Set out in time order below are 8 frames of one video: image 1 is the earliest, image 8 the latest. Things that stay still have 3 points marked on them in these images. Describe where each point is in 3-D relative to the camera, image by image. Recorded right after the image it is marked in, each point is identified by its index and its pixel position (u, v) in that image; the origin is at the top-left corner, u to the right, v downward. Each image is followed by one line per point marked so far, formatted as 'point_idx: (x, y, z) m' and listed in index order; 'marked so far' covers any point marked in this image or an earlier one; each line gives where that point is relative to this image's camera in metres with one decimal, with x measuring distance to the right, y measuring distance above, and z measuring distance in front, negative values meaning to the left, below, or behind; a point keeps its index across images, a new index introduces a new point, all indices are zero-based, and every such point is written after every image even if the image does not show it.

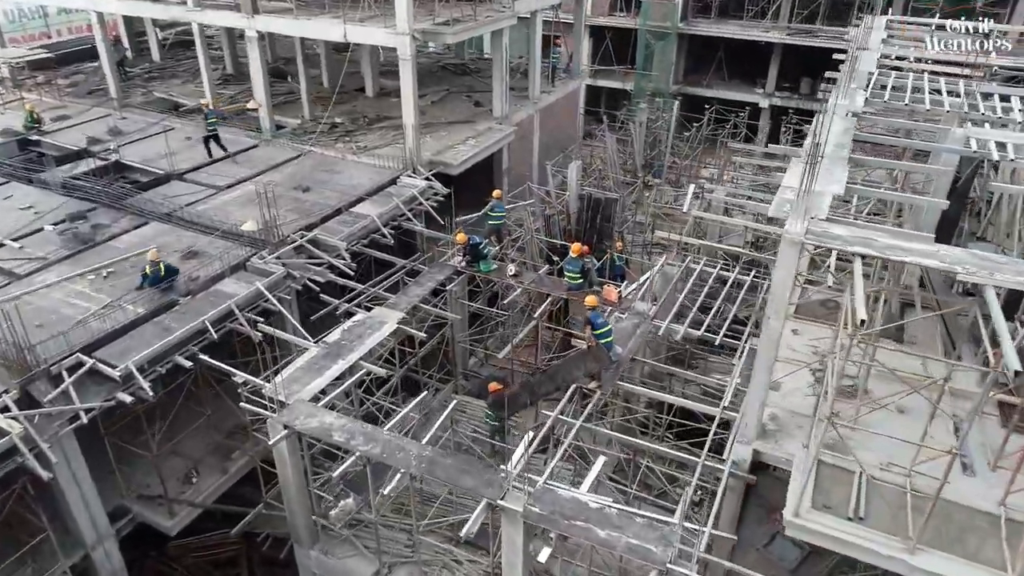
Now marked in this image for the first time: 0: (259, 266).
0: (-5.4, +0.5, +14.8) m
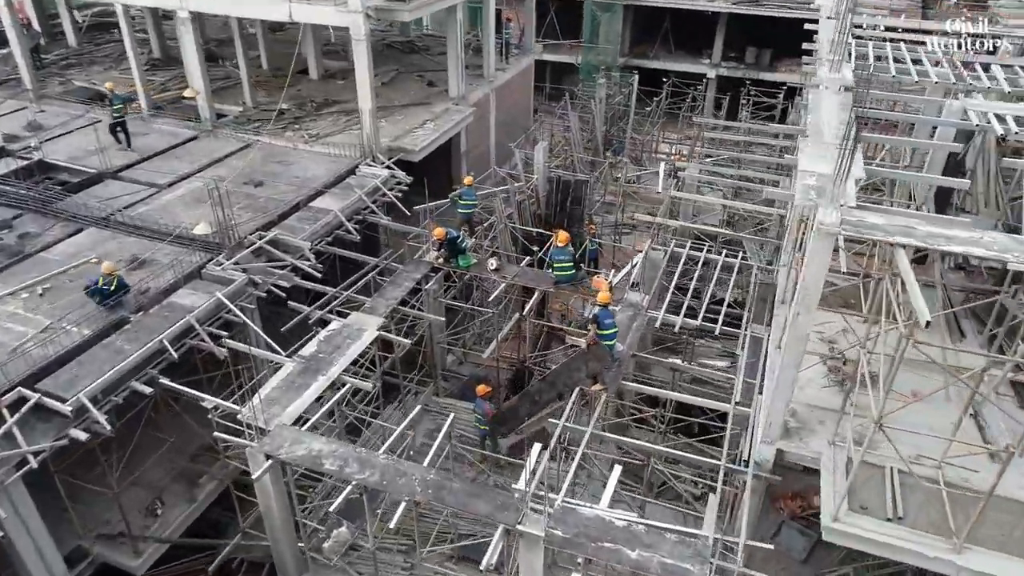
0: (-5.7, +0.3, +13.5) m
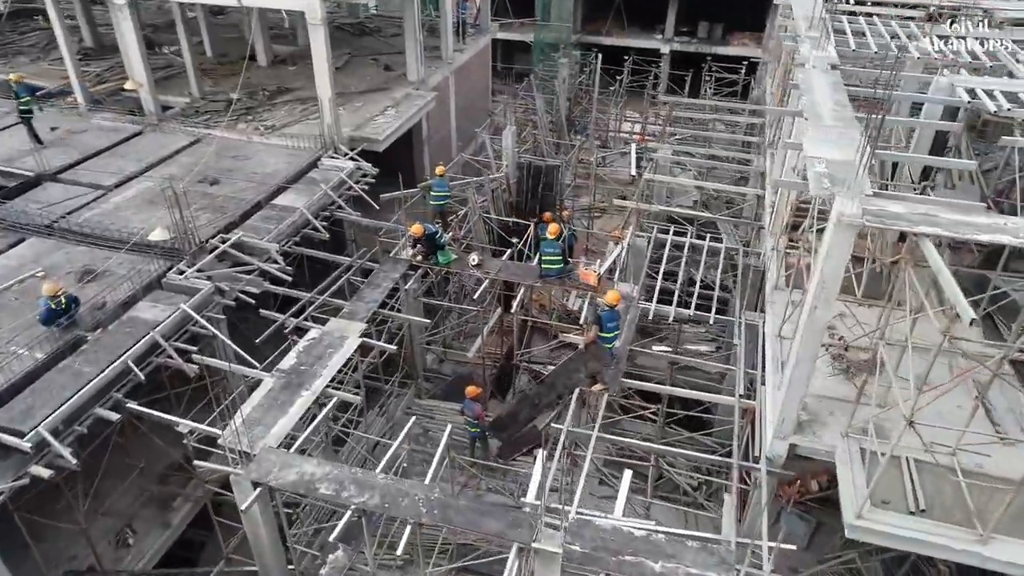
0: (-6.0, +0.1, +12.5) m
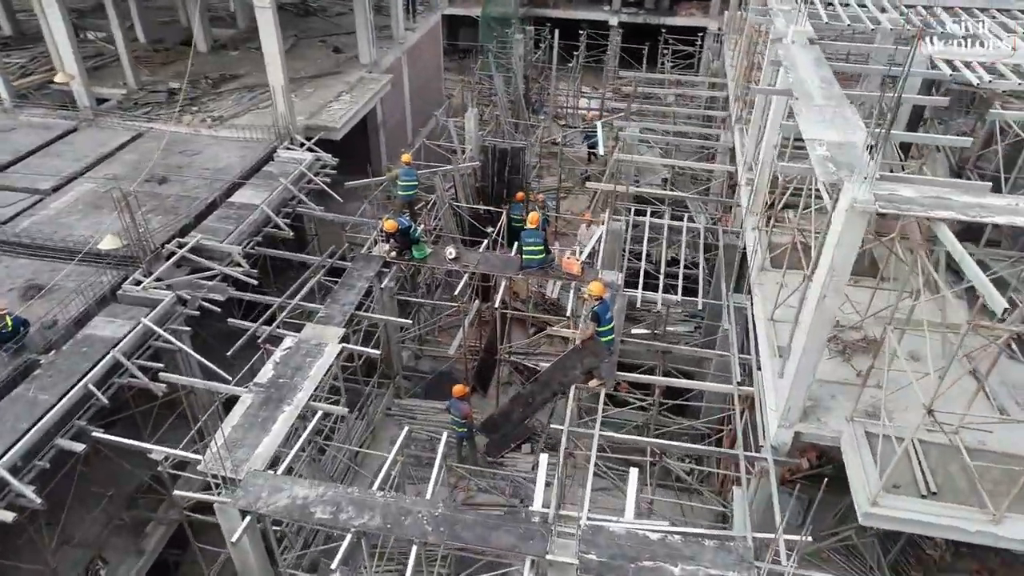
0: (-6.3, -0.1, +11.6) m
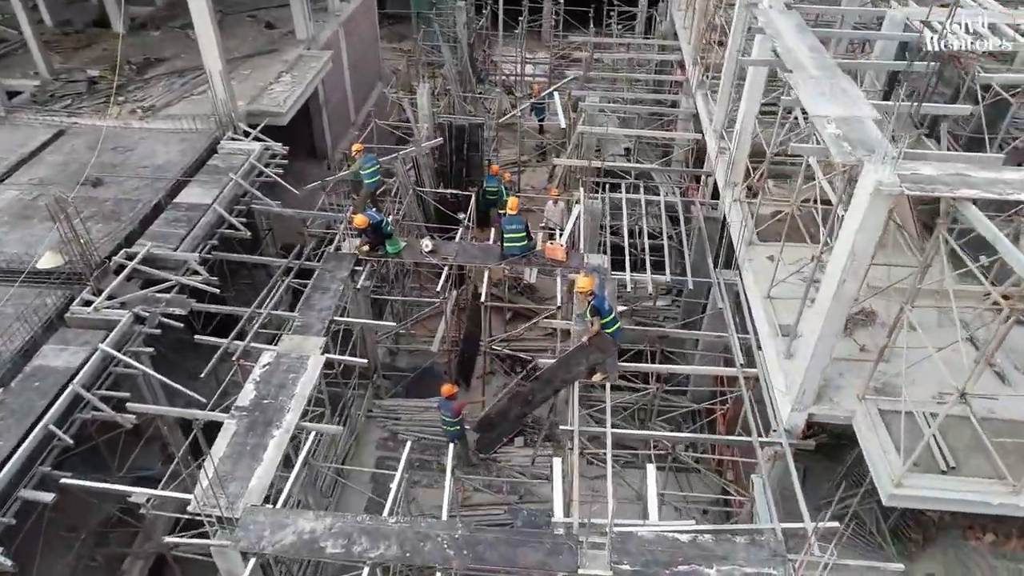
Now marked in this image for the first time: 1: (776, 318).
0: (-6.5, -0.4, +10.5) m
1: (+3.9, -0.4, +10.3) m
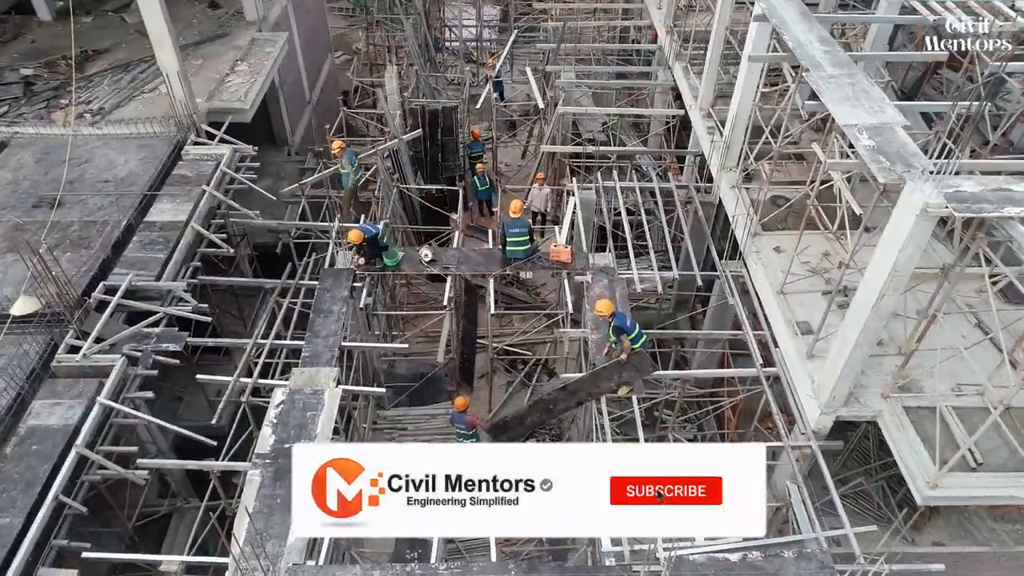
0: (-6.2, -1.1, +9.8) m
1: (+4.2, -0.4, +10.3) m
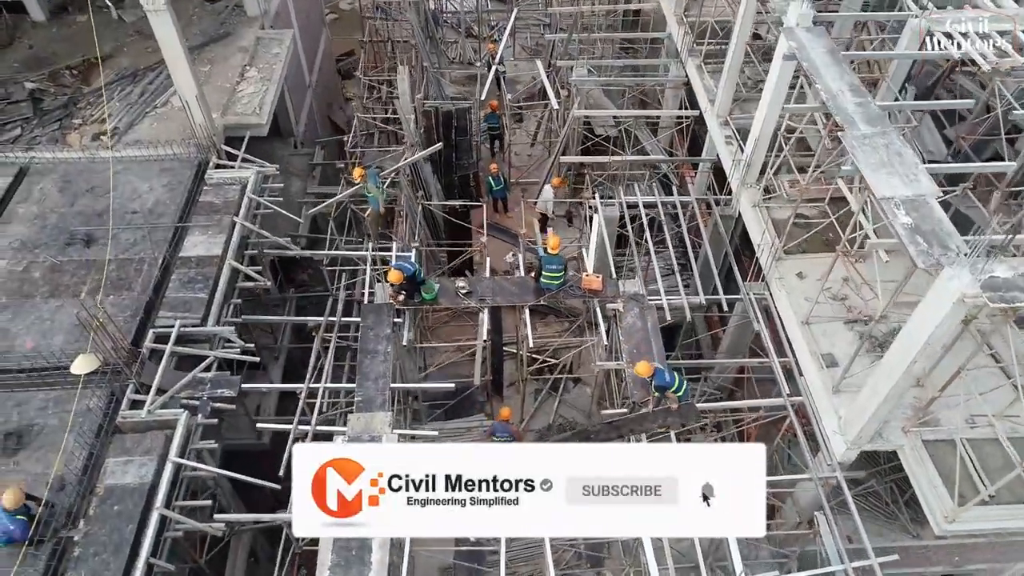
0: (-5.5, -2.0, +10.3) m
1: (+4.8, -0.9, +11.0) m
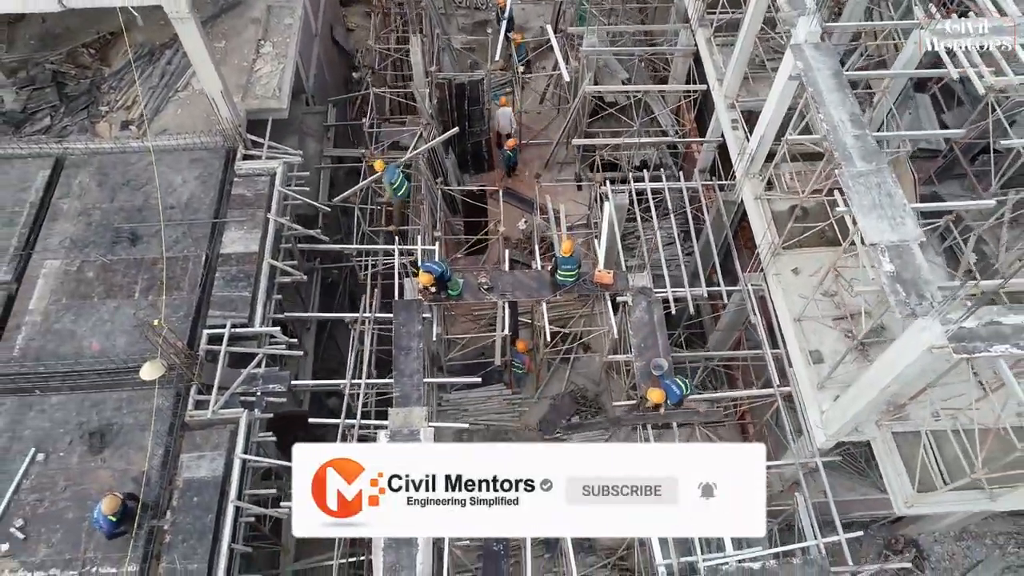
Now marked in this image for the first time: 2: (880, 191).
0: (-5.1, -2.2, +11.7) m
1: (+5.2, -1.0, +12.2) m
2: (+5.2, +1.3, +9.8) m
